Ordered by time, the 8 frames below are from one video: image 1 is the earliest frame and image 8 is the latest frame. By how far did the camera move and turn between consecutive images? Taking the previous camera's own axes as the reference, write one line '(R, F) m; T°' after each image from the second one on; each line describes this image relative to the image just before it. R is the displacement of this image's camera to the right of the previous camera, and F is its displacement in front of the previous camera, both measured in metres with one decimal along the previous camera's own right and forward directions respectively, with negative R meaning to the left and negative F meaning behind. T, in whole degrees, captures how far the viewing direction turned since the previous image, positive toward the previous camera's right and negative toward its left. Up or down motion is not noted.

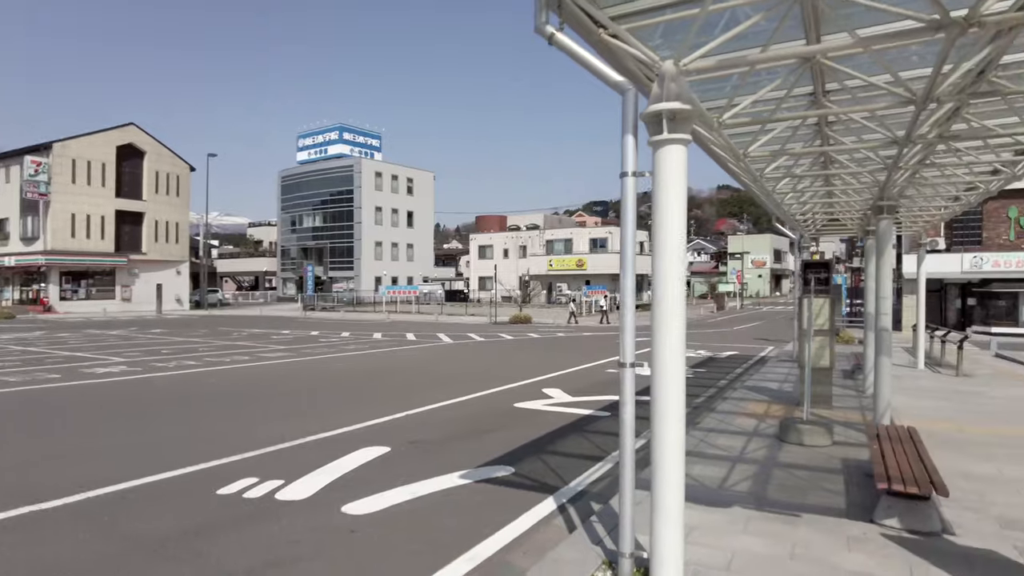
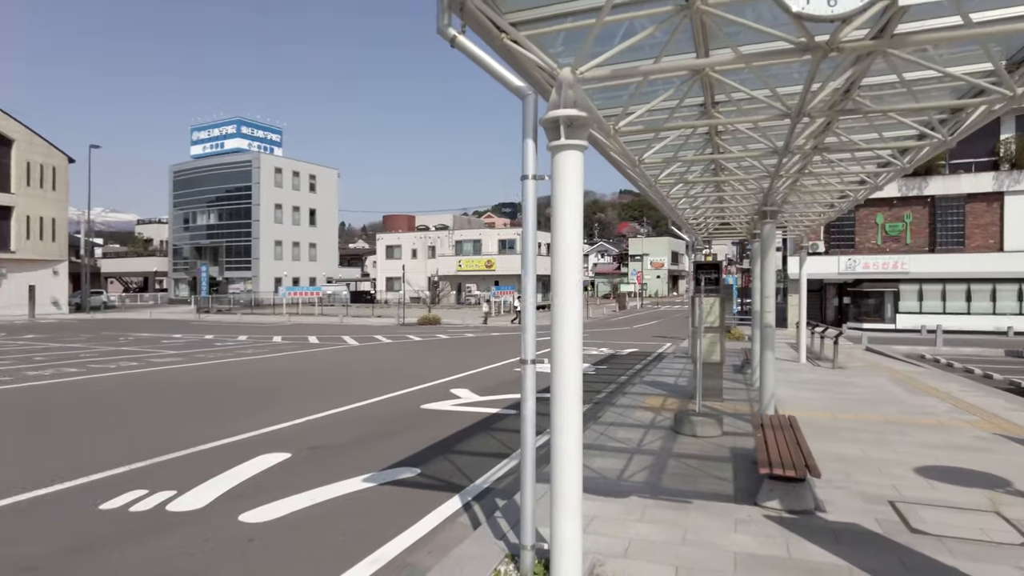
(0.0, -0.1) m; +8°
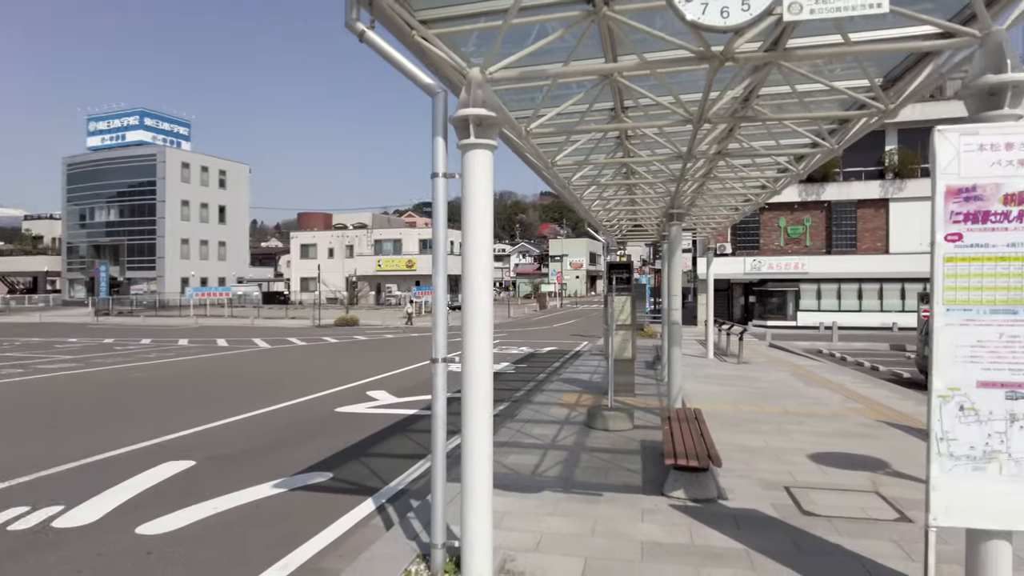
(+0.1, 0.0) m; +7°
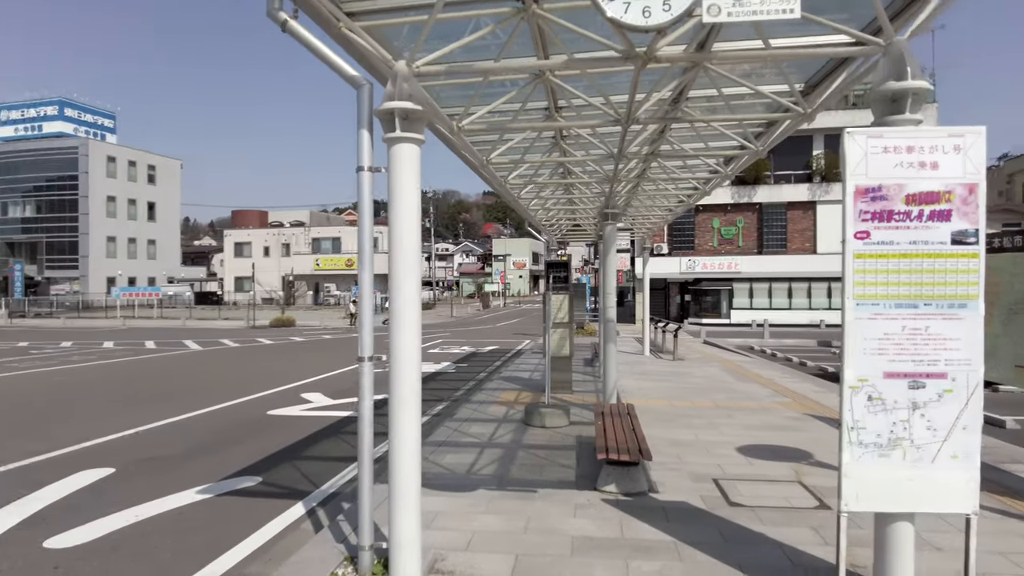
(+0.1, 0.0) m; +5°
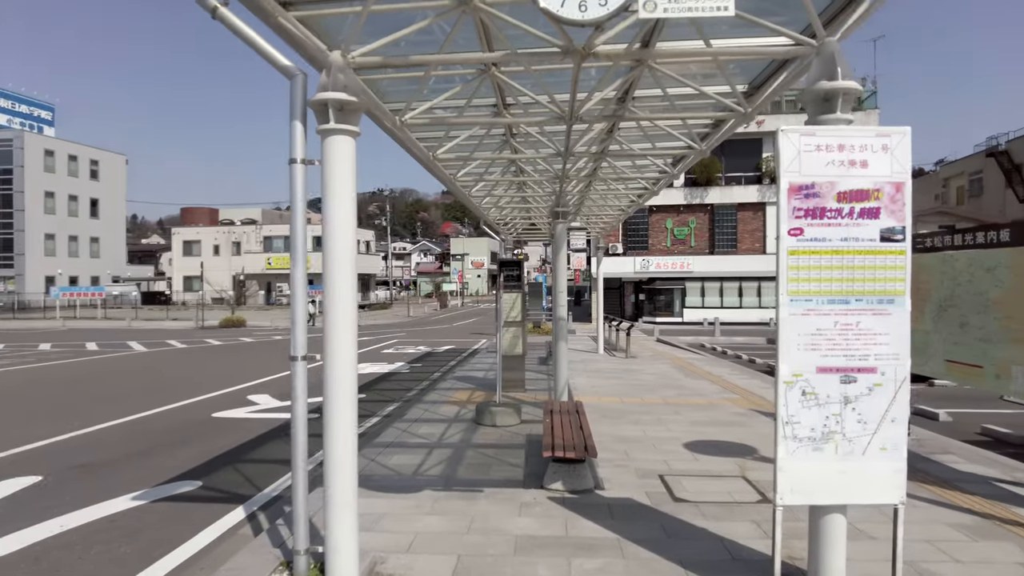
(+0.1, +0.1) m; +4°
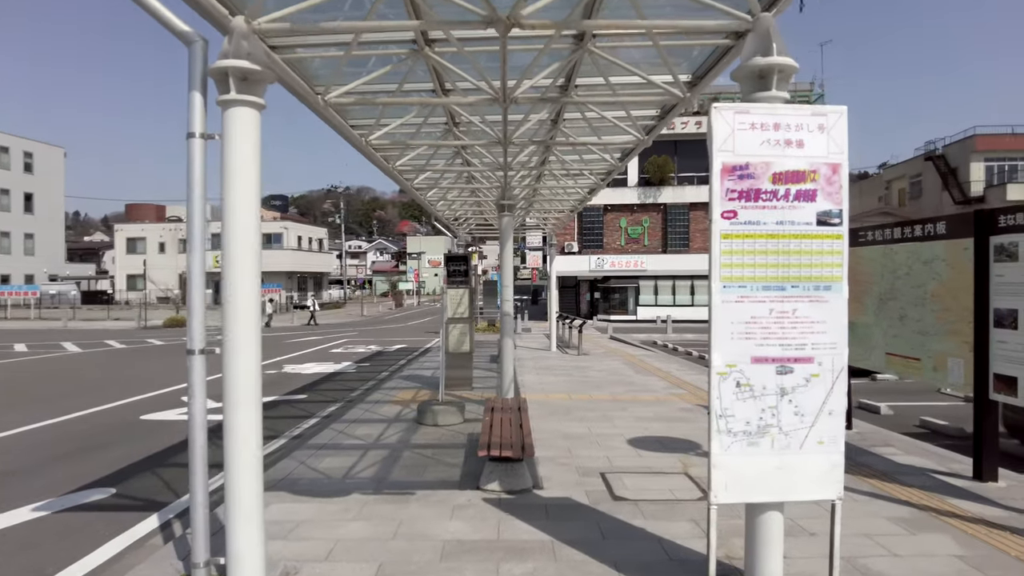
(+0.2, +0.3) m; +4°
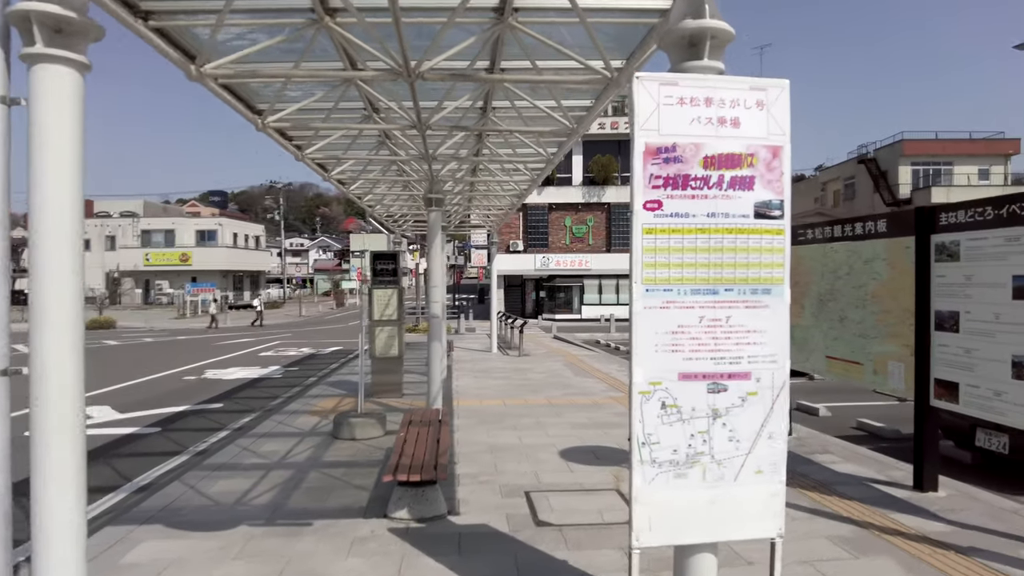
(+0.3, +0.6) m; +5°
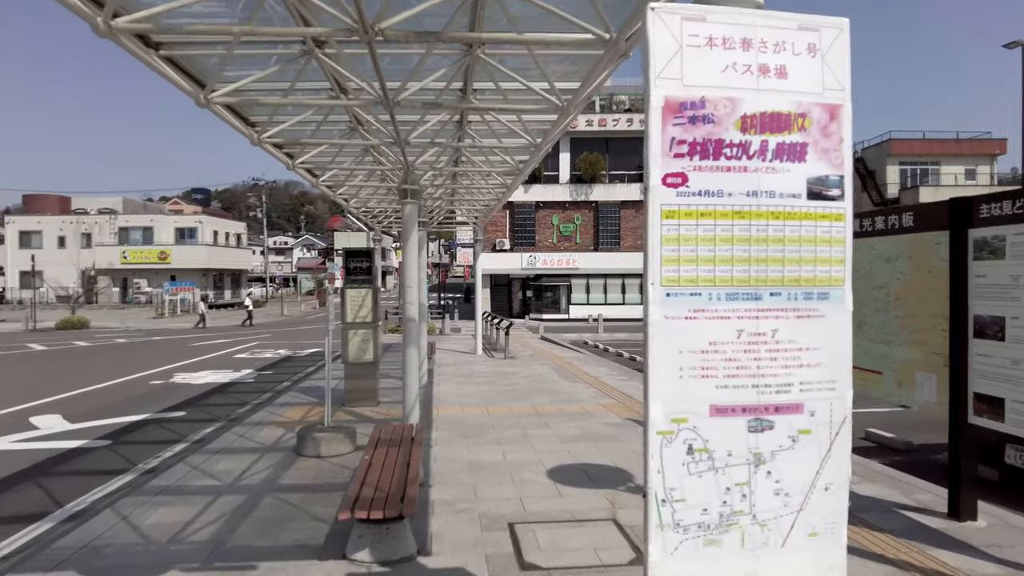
(0.0, +0.7) m; +1°
